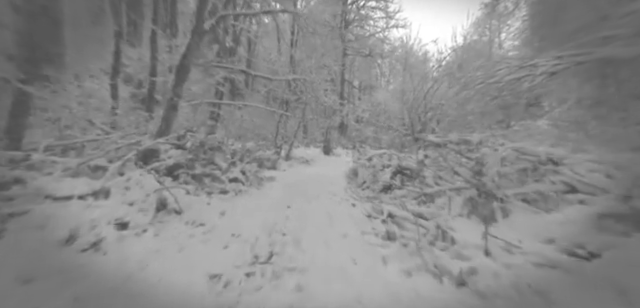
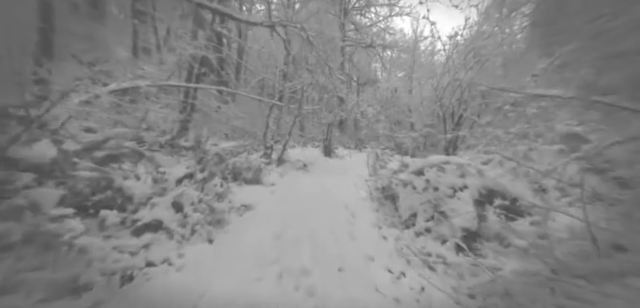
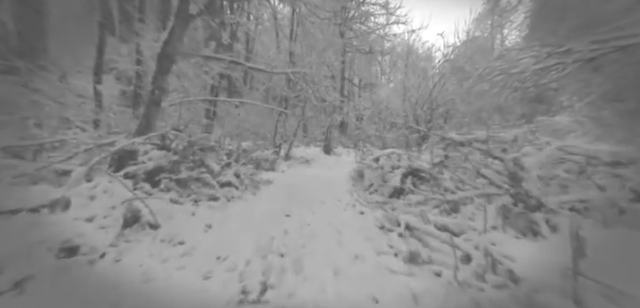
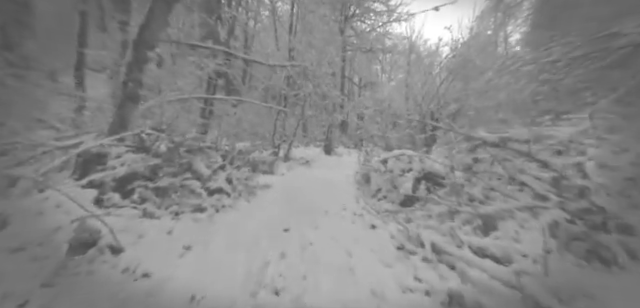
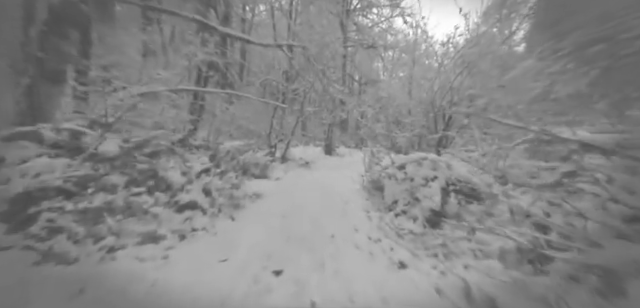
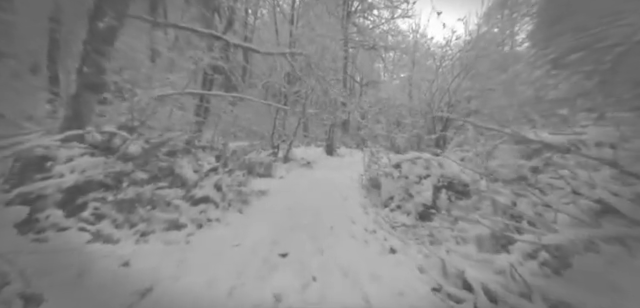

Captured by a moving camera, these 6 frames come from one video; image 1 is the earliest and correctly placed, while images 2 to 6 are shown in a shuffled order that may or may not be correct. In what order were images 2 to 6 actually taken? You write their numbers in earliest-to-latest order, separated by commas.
3, 4, 6, 5, 2
